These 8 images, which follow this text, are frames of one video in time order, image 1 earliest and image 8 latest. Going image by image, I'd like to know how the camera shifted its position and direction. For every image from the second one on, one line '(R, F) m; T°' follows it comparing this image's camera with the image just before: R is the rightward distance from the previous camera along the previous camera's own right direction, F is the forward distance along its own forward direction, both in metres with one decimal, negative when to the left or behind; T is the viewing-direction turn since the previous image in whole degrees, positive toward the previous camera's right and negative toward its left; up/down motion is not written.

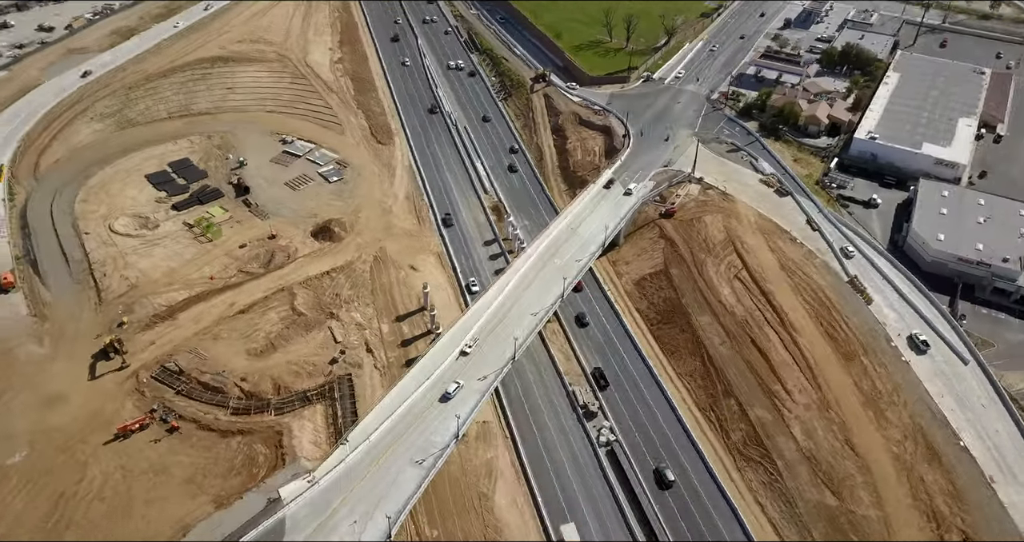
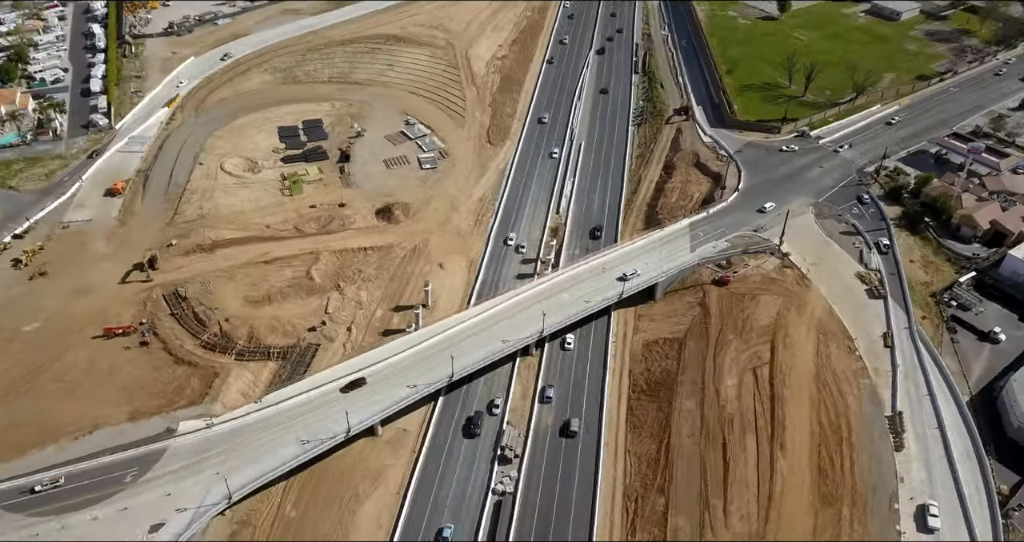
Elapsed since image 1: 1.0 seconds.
(+18.4, +5.1) m; -19°
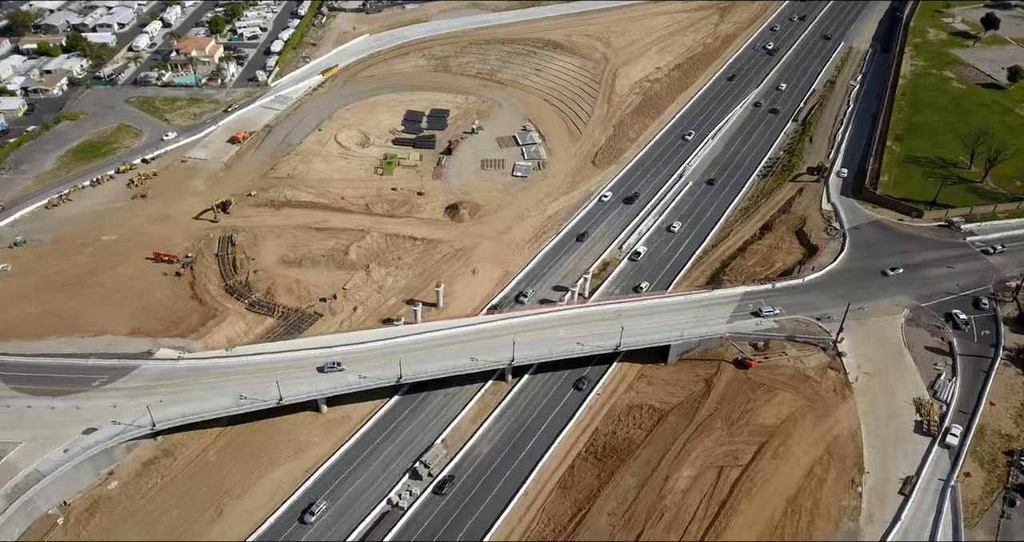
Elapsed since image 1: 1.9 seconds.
(+16.4, +4.4) m; -18°
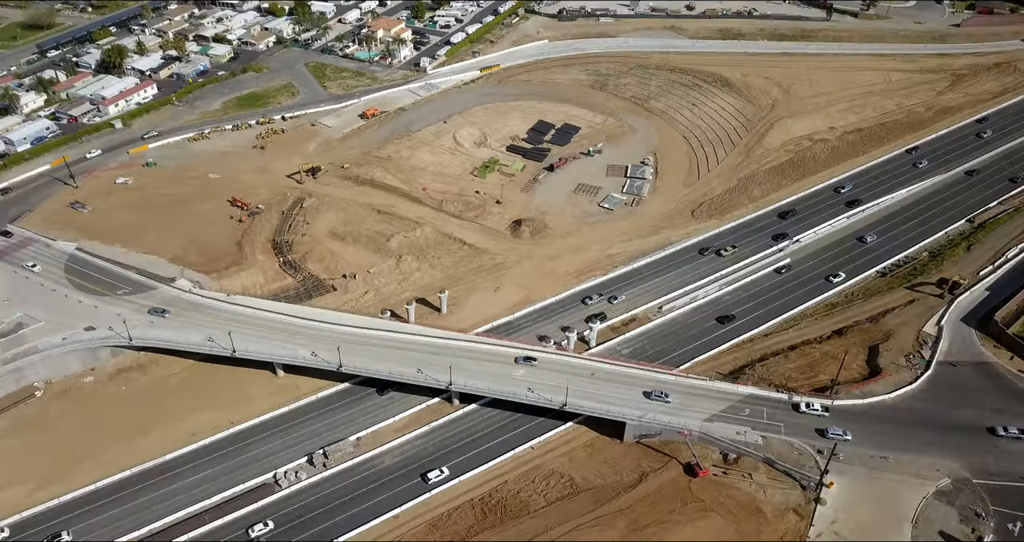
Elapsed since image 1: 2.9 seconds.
(+18.6, +5.4) m; -20°
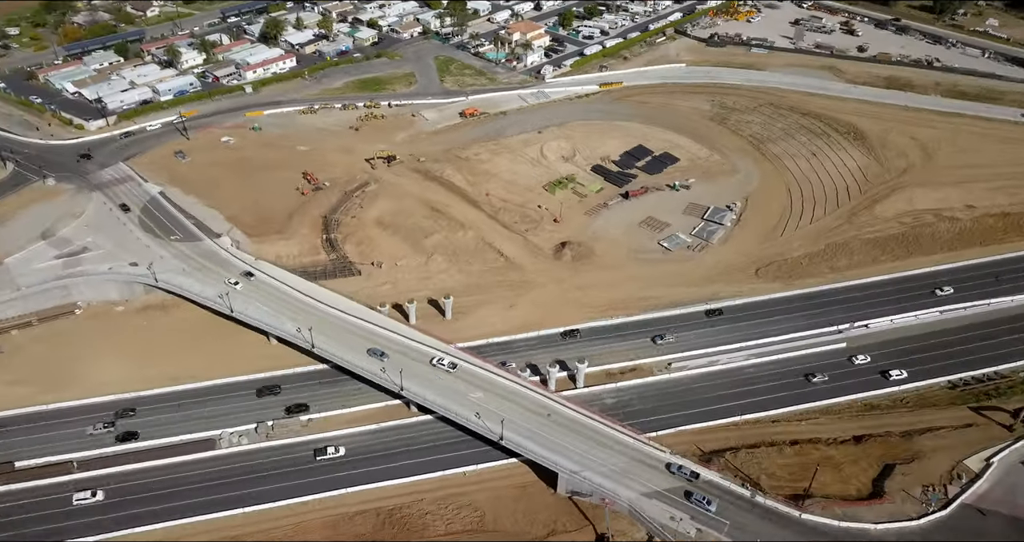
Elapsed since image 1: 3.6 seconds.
(+13.9, +3.6) m; -15°
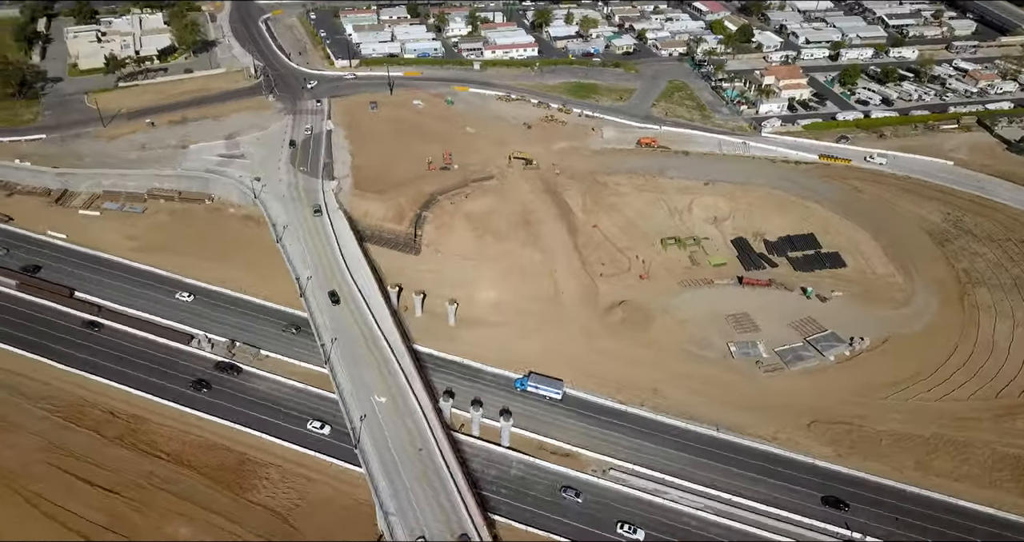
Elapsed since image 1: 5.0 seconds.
(+23.8, +9.4) m; -27°
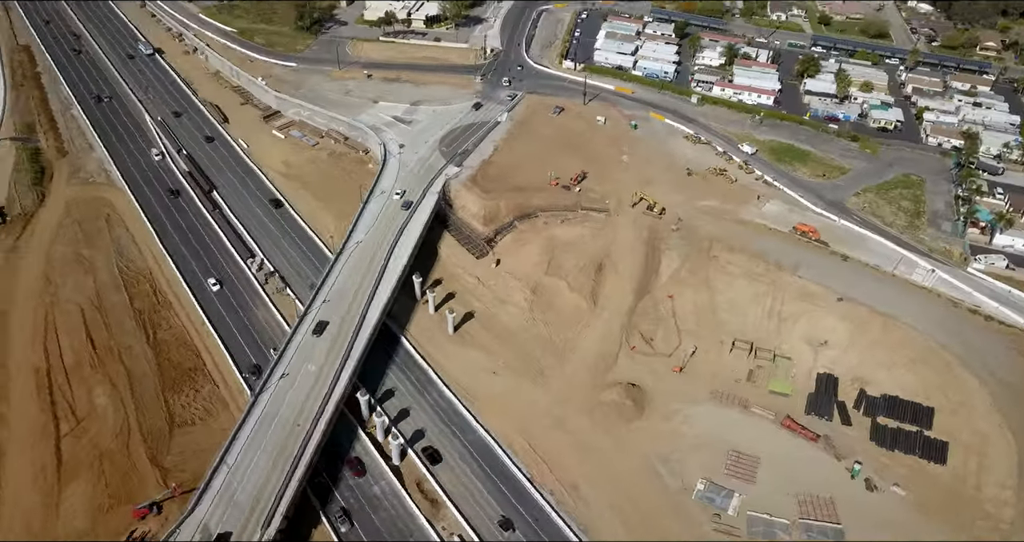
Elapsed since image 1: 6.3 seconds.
(+22.7, +8.6) m; -26°
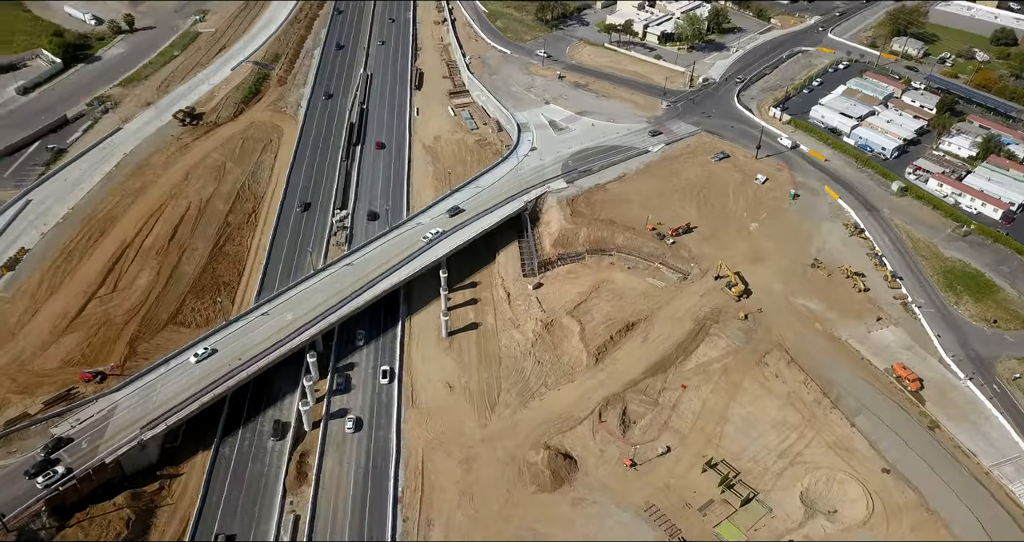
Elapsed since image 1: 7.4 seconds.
(+20.9, +7.3) m; -24°
